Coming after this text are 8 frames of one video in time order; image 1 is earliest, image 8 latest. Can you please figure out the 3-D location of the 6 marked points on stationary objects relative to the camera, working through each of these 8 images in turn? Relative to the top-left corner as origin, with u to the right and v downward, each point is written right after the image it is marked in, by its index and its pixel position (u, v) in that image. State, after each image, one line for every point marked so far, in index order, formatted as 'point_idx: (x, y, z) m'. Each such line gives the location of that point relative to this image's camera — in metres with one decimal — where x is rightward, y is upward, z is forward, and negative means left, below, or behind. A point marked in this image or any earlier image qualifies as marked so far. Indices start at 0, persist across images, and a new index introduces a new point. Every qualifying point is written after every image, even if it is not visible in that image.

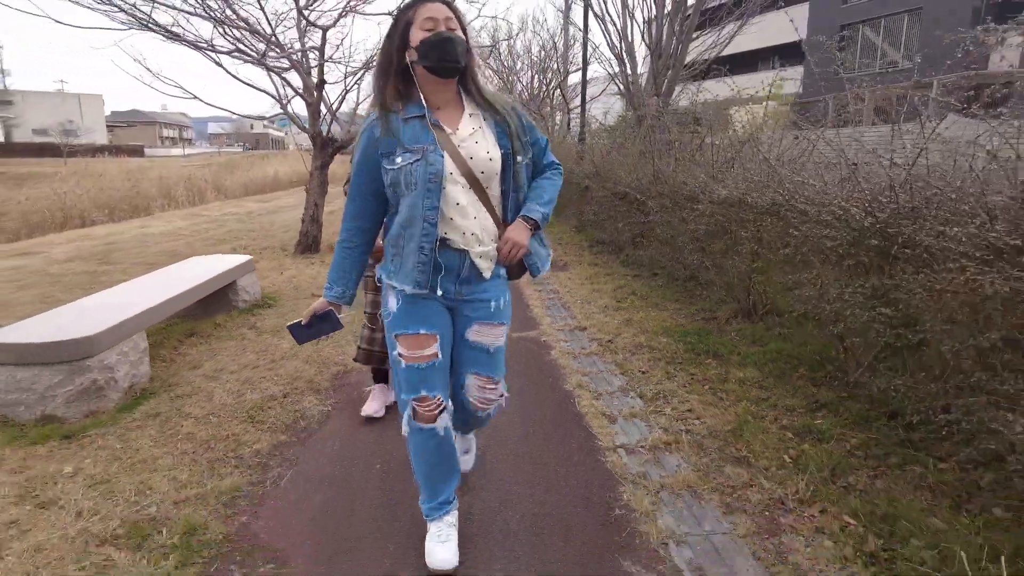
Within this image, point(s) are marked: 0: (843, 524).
0: (+1.1, -0.8, +2.1) m
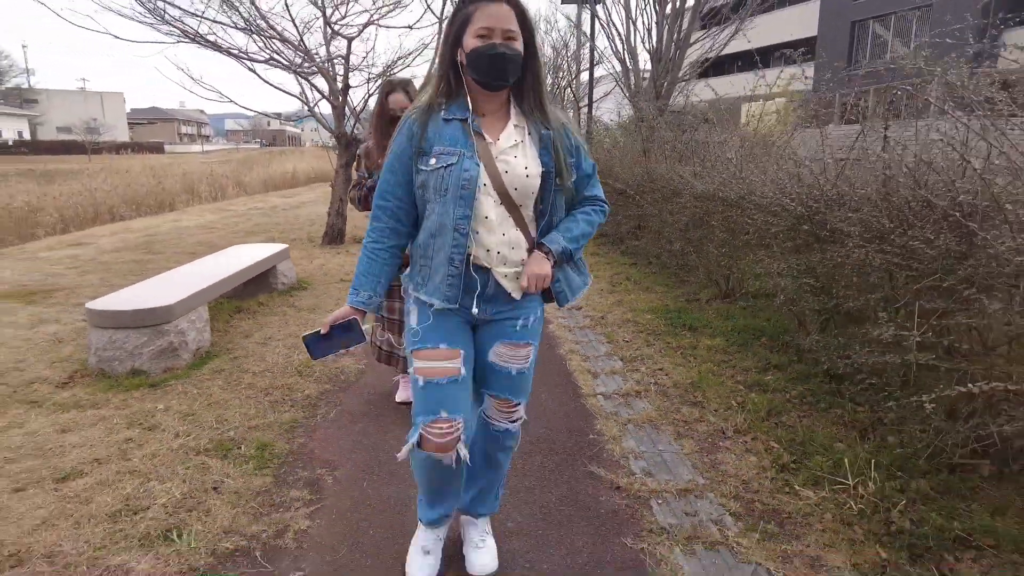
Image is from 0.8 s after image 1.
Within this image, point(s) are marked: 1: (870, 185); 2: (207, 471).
0: (+1.1, -0.7, +2.6) m
1: (+1.6, +0.5, +2.8) m
2: (-1.2, -0.7, +2.5) m
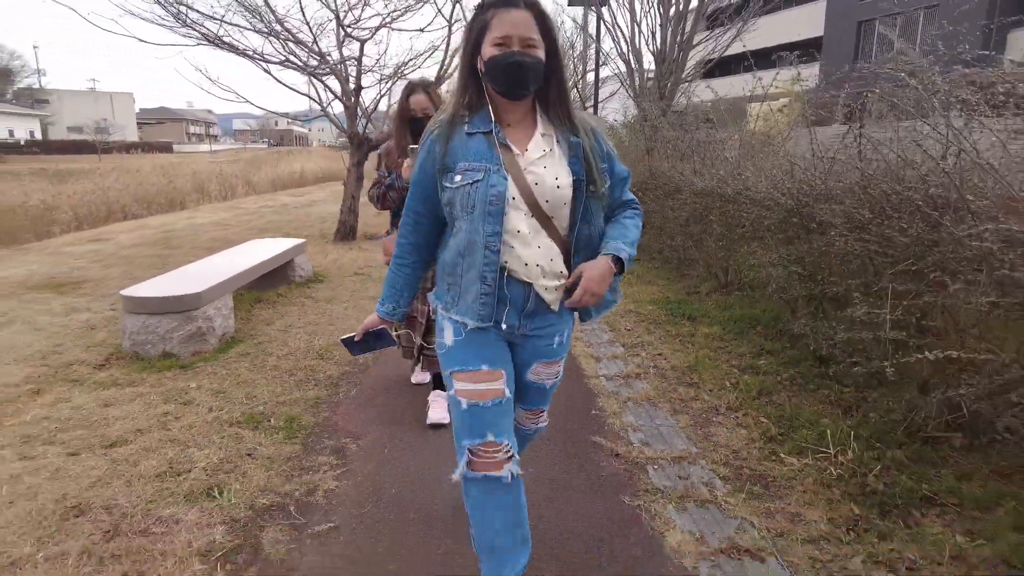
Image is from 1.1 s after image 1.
0: (+1.1, -0.6, +2.9) m
1: (+1.6, +0.5, +3.0) m
2: (-1.2, -0.7, +2.7) m
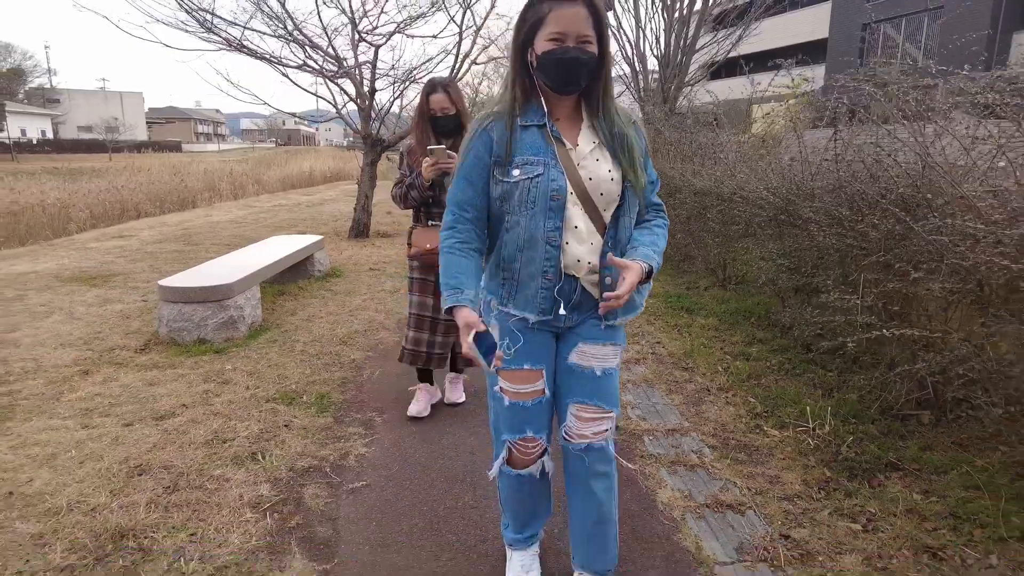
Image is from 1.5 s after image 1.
0: (+1.2, -0.6, +3.1) m
1: (+1.7, +0.6, +3.2) m
2: (-1.1, -0.6, +3.0) m
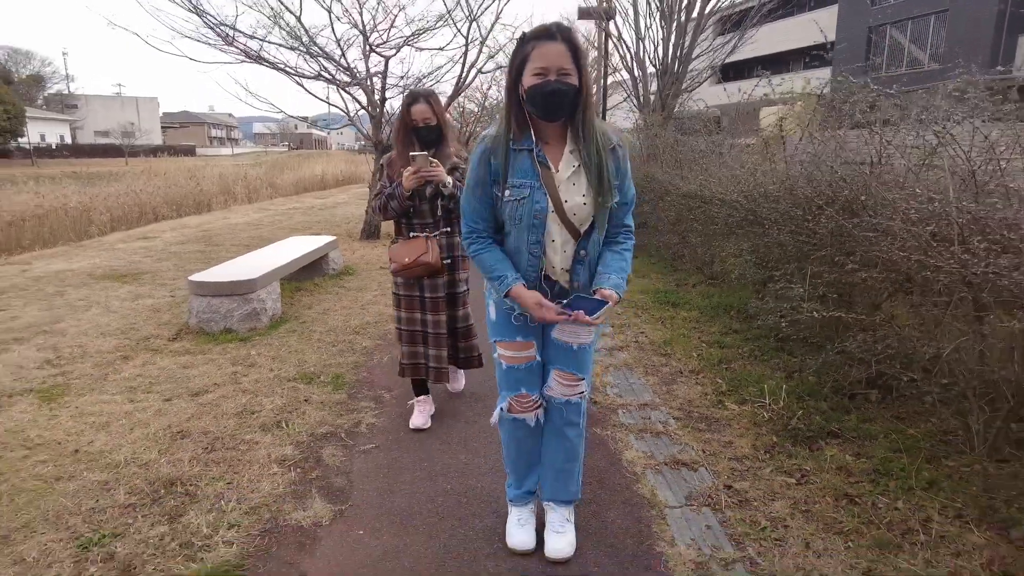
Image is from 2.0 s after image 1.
0: (+1.1, -0.5, +3.5) m
1: (+1.6, +0.6, +3.6) m
2: (-1.2, -0.6, +3.4) m
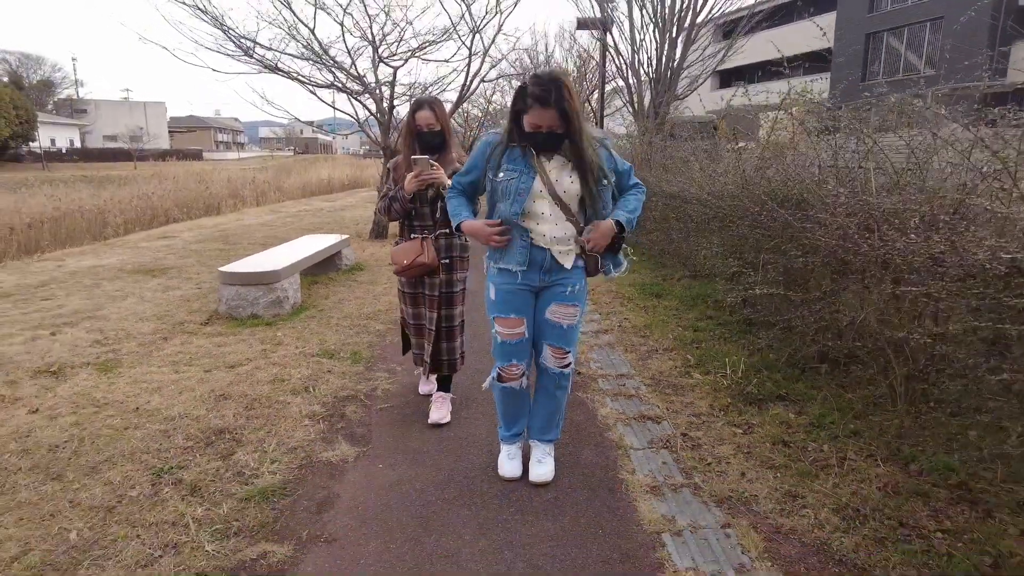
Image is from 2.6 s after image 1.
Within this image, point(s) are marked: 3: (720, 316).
0: (+1.1, -0.4, +4.0) m
1: (+1.6, +0.7, +4.1) m
2: (-1.2, -0.5, +3.9) m
3: (+1.6, -0.2, +4.6) m
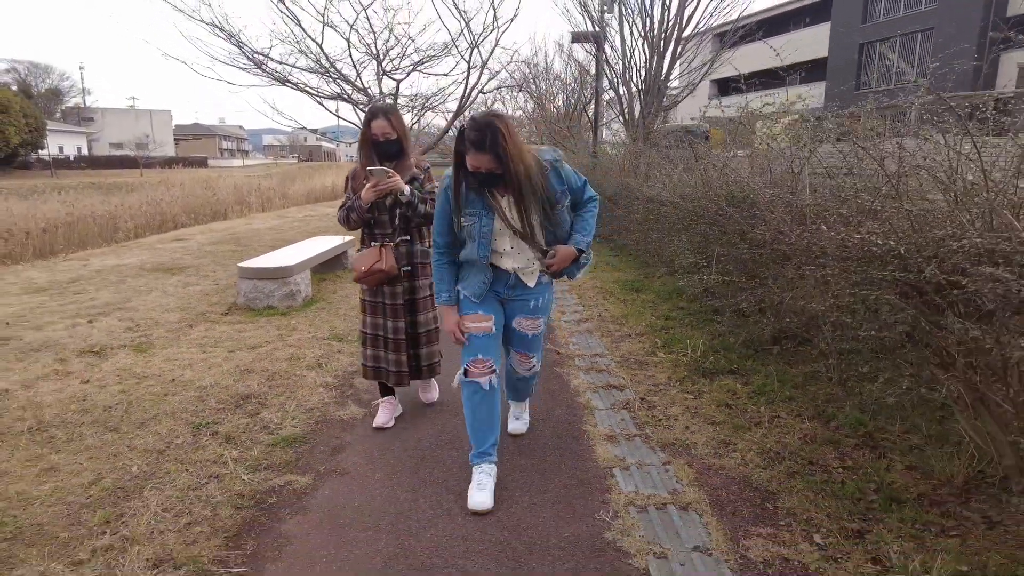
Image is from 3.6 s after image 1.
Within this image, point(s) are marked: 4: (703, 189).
0: (+1.0, -0.4, +4.5) m
1: (+1.5, +0.8, +4.6) m
2: (-1.3, -0.4, +4.4) m
3: (+1.5, -0.2, +5.1) m
4: (+1.5, +0.8, +4.8) m
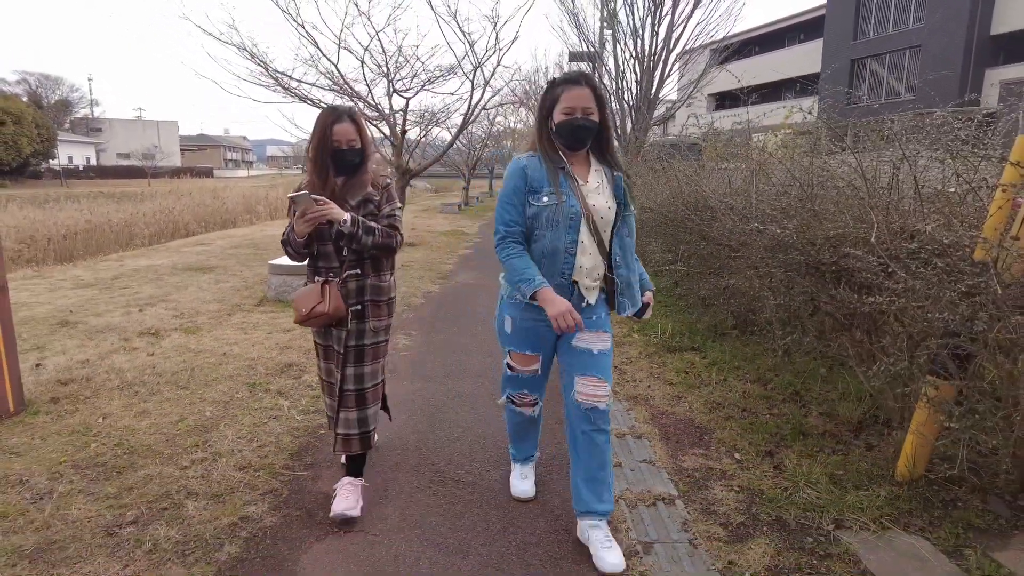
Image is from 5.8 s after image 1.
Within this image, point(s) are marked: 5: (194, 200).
0: (+1.0, -0.3, +5.2) m
1: (+1.5, +0.8, +5.3) m
2: (-1.3, -0.3, +5.2) m
3: (+1.5, -0.1, +5.8) m
4: (+1.5, +0.8, +5.5) m
5: (-9.2, +2.6, +18.2) m
